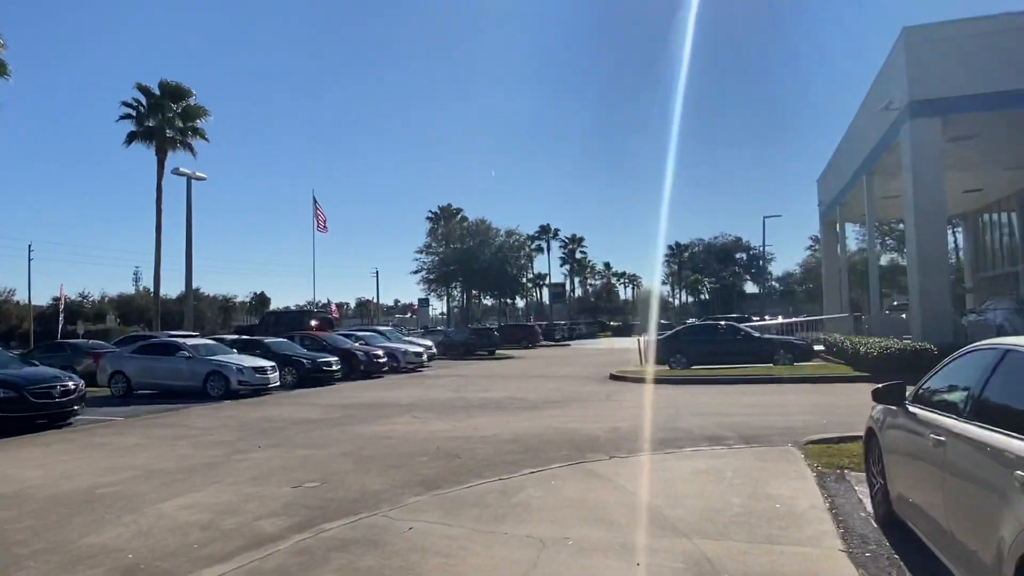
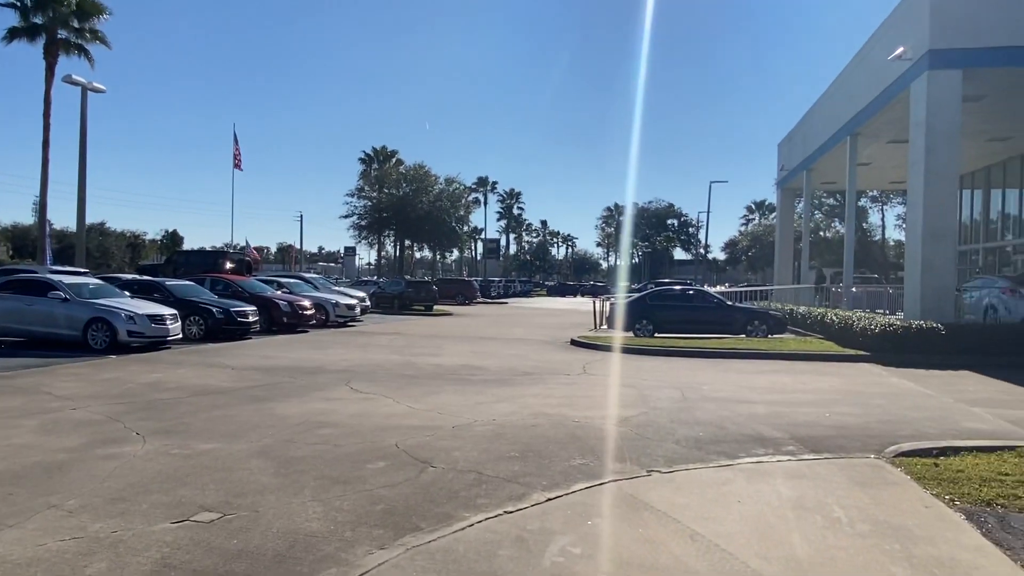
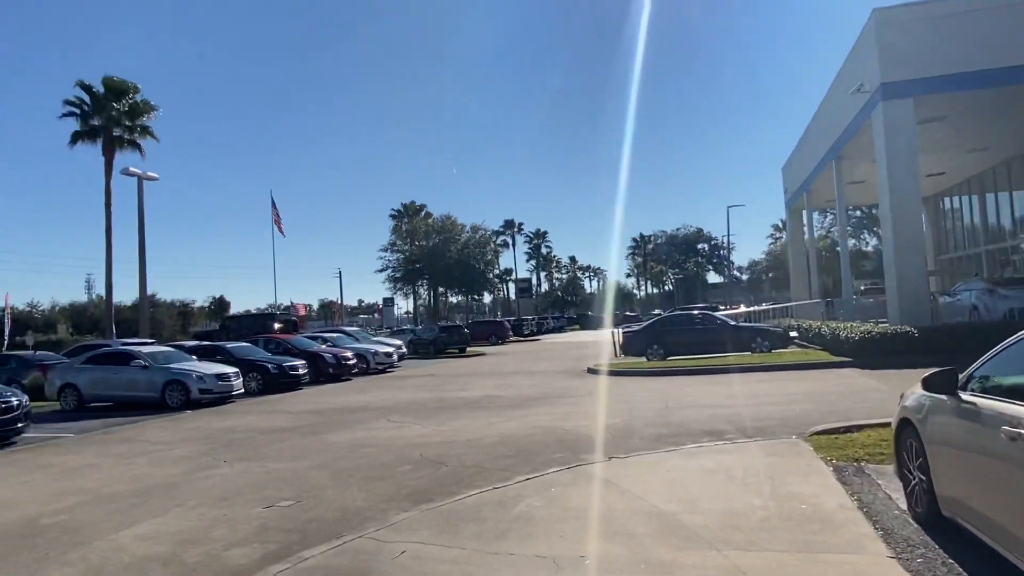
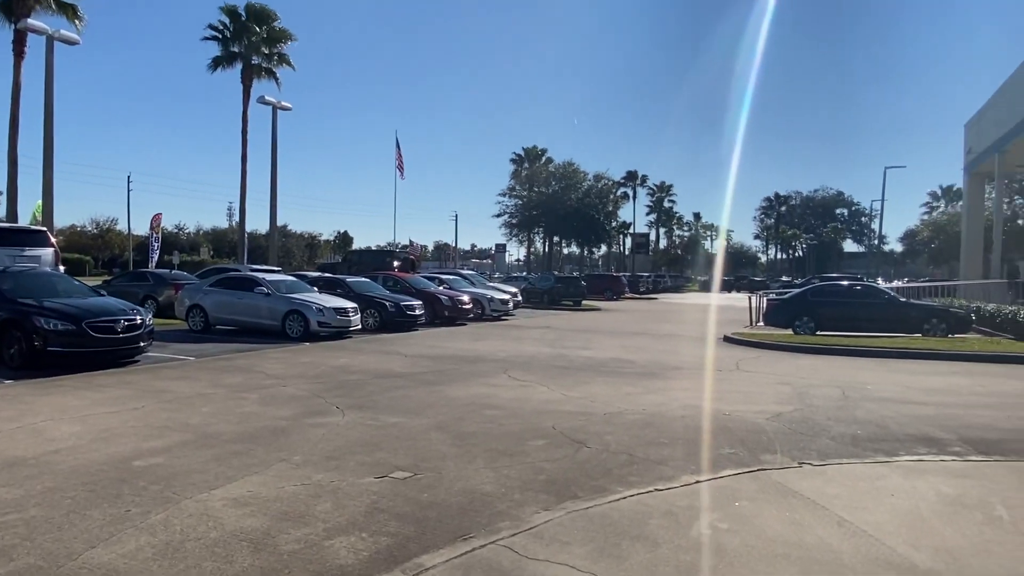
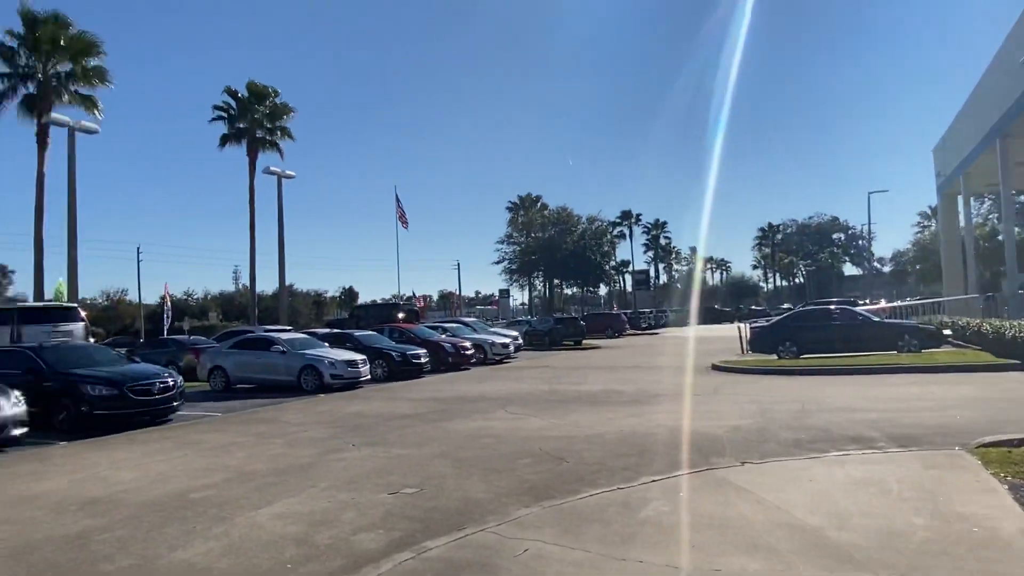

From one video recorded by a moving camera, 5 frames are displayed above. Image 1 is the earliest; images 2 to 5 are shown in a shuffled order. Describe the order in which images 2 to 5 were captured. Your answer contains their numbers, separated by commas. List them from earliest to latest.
3, 5, 4, 2
